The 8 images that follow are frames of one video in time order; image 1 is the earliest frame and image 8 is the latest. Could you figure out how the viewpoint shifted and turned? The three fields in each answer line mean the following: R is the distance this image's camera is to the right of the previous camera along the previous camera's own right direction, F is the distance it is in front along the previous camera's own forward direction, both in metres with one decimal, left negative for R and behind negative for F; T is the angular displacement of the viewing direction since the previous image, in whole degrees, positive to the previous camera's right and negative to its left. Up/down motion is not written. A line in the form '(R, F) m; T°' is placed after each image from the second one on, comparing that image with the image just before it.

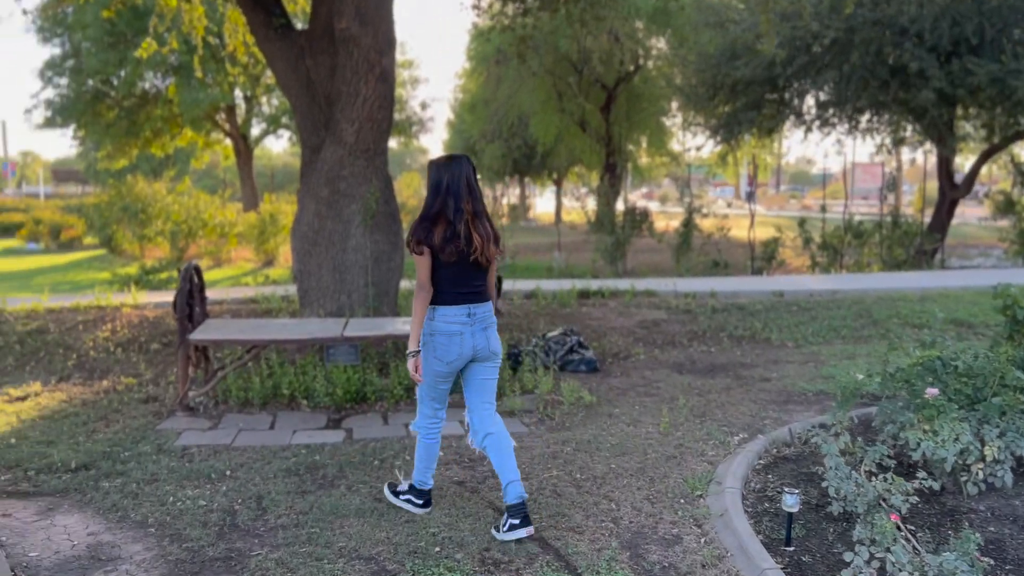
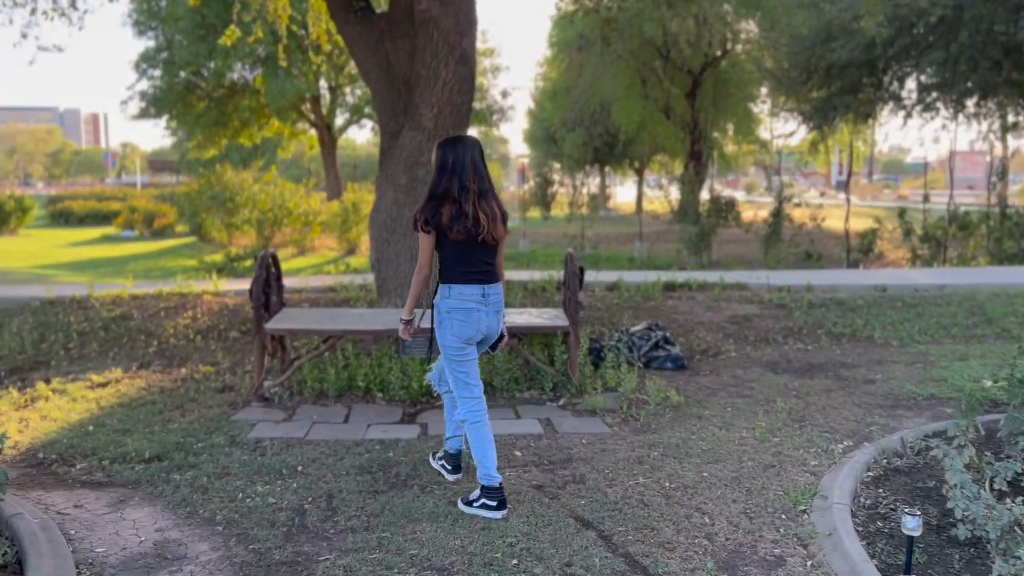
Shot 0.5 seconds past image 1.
(0.0, +0.3) m; -5°
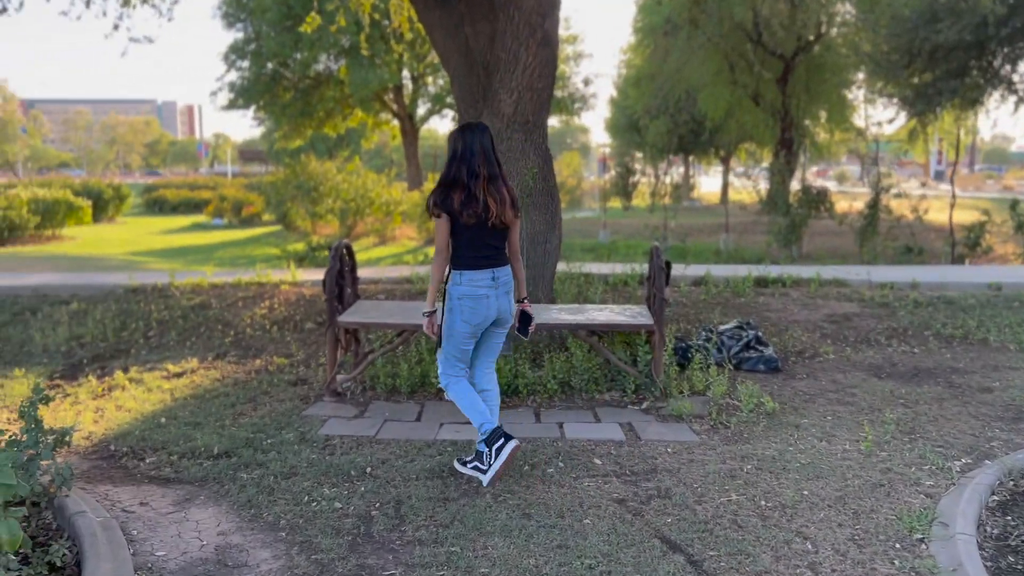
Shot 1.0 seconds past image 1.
(0.0, +0.3) m; -5°
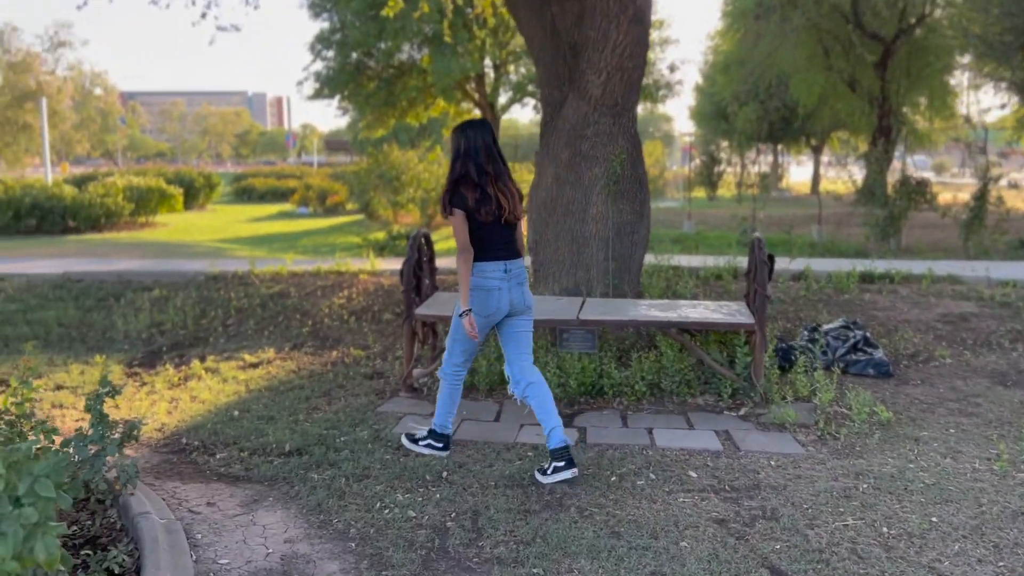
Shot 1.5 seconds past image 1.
(-0.1, +0.4) m; -5°
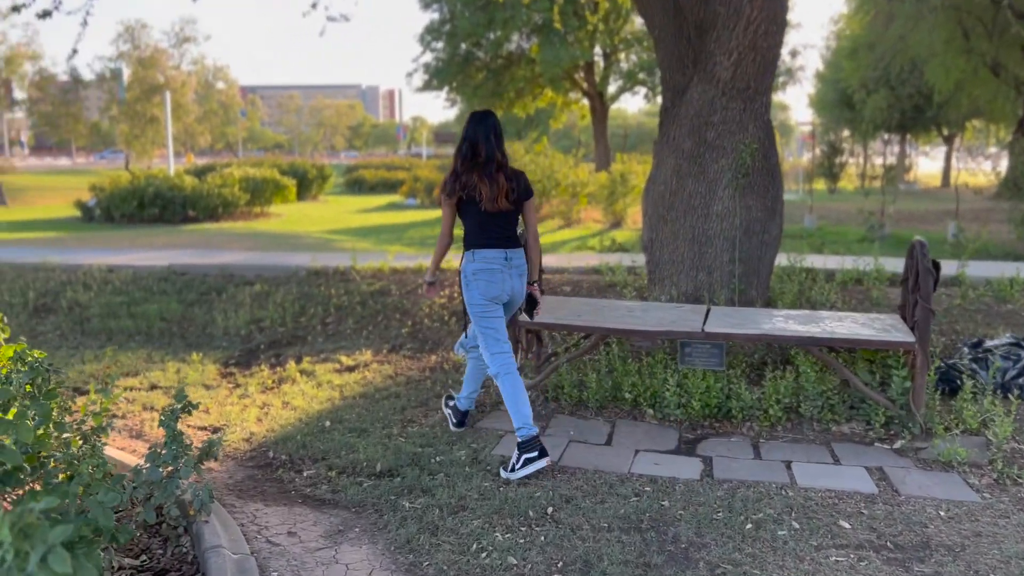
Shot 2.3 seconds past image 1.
(-0.1, +0.5) m; -7°
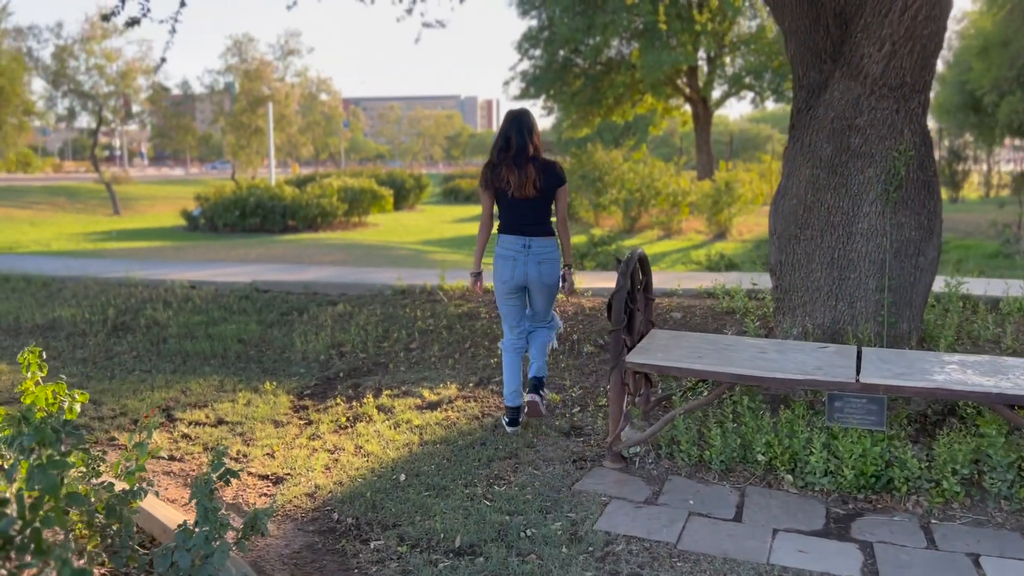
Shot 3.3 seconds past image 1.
(-0.1, +0.7) m; -6°
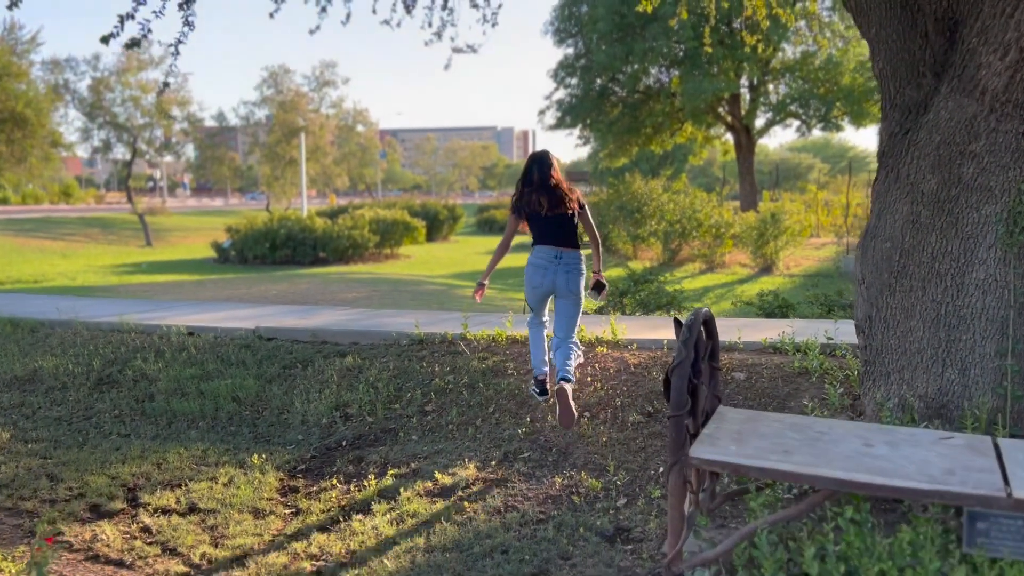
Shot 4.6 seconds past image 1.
(0.0, +0.9) m; -2°
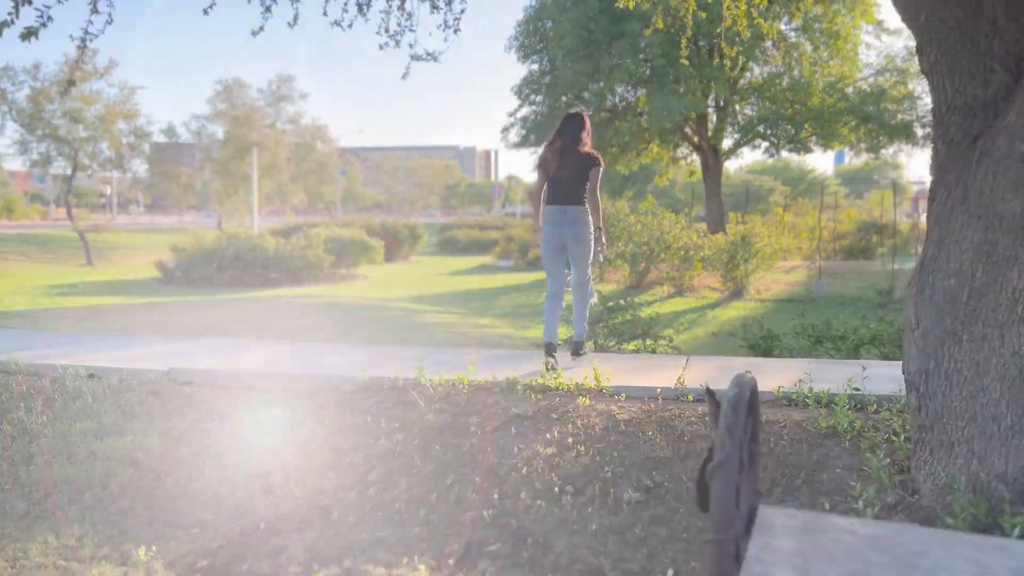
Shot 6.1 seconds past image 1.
(0.0, +1.1) m; +3°
